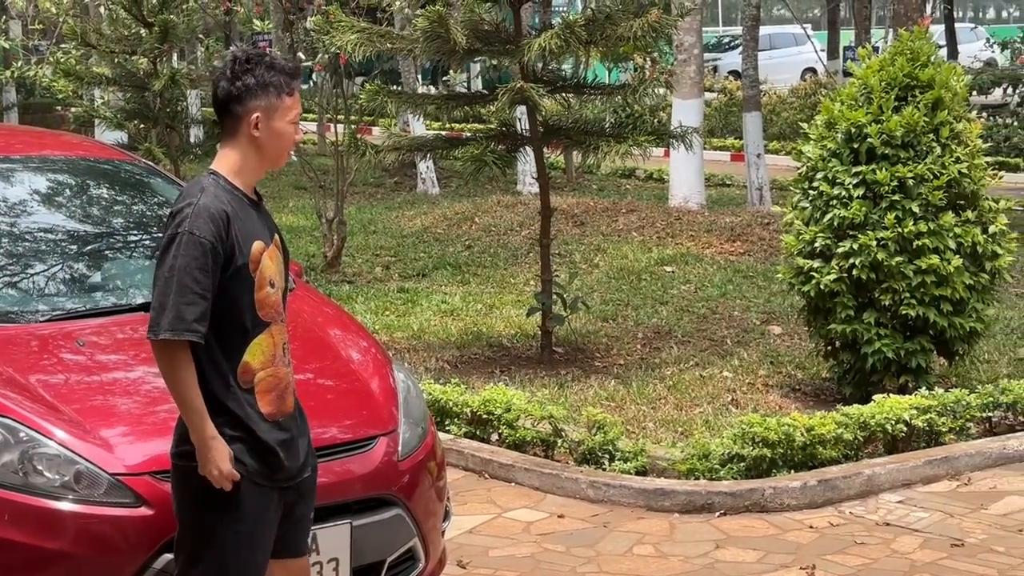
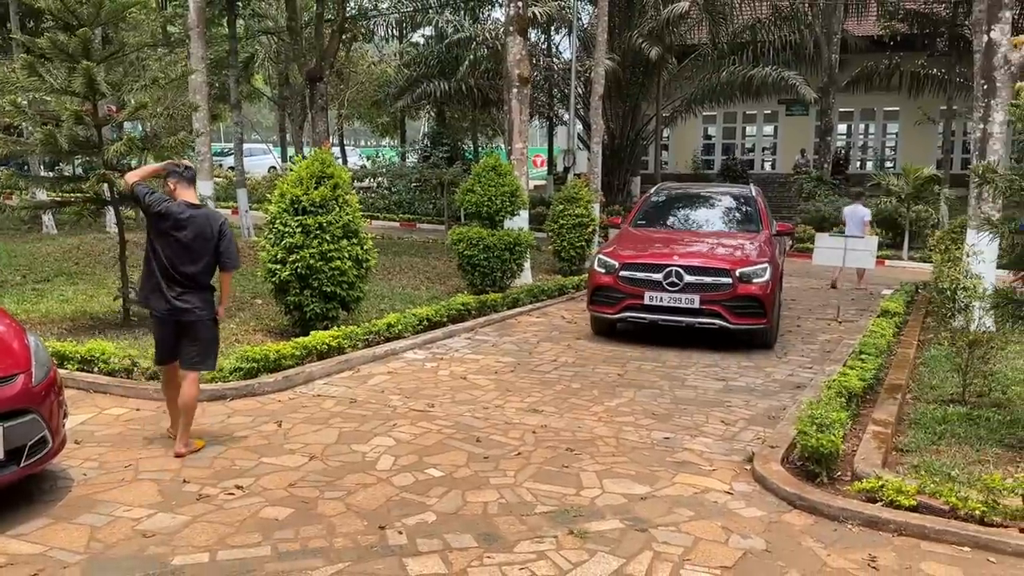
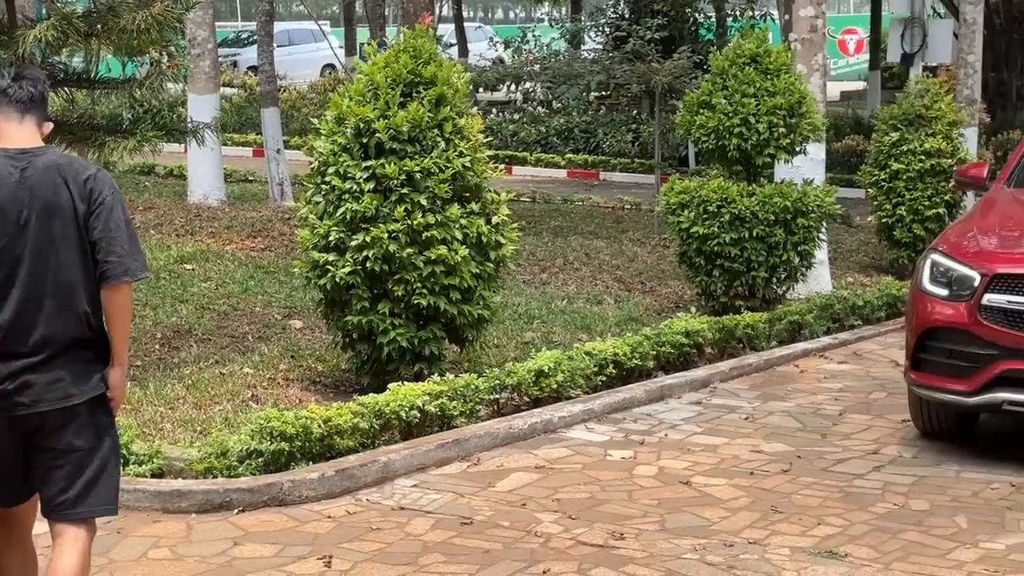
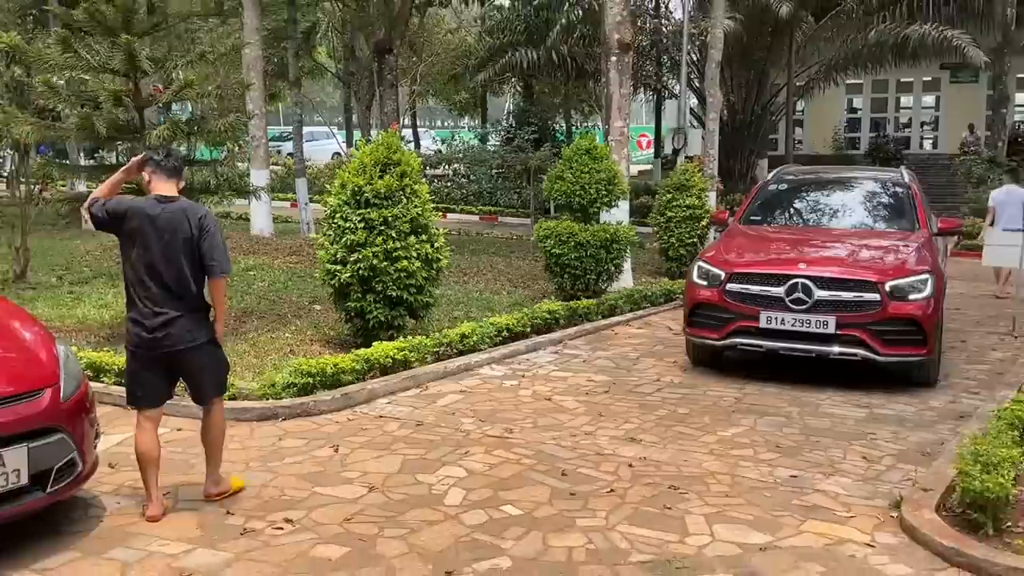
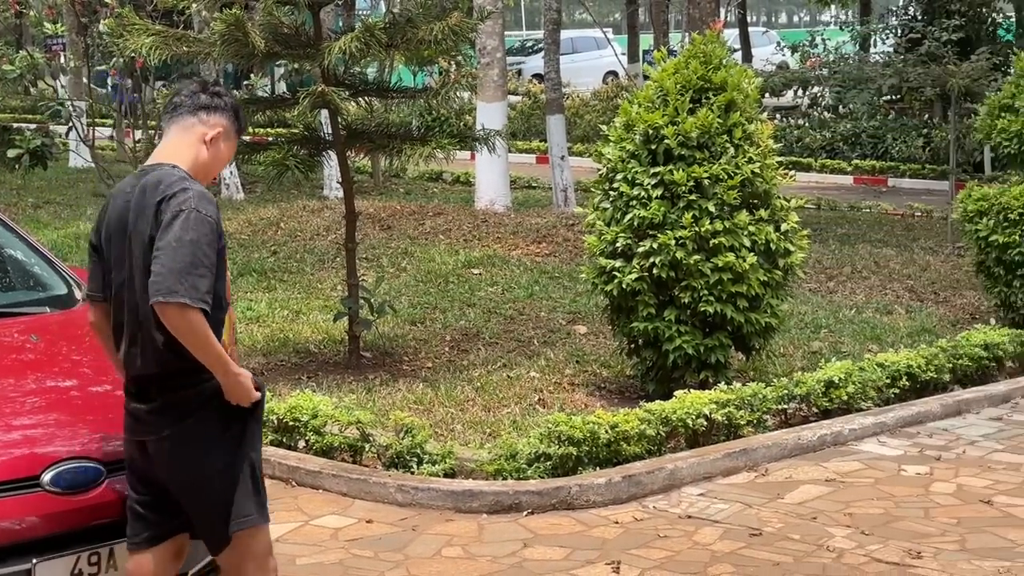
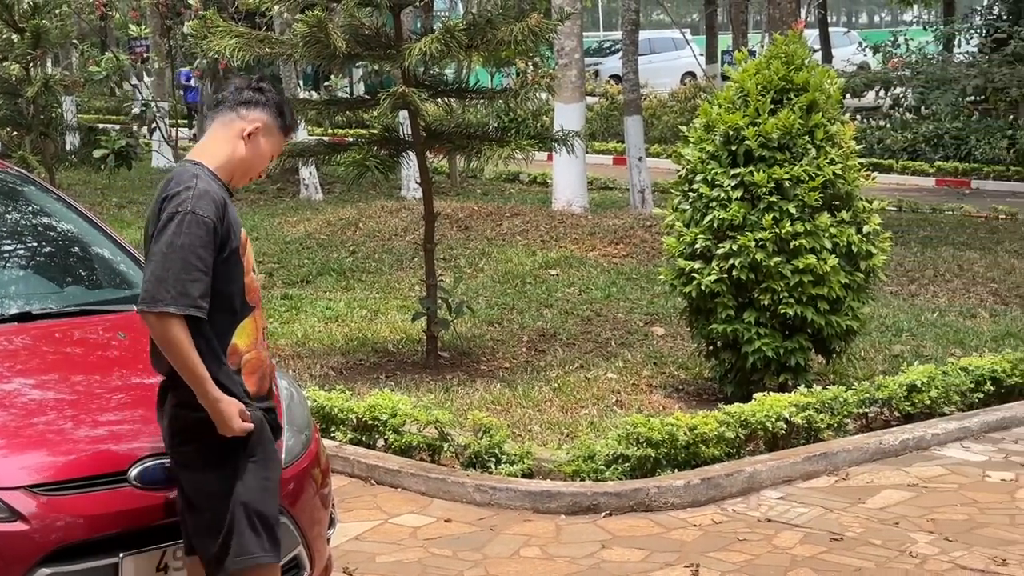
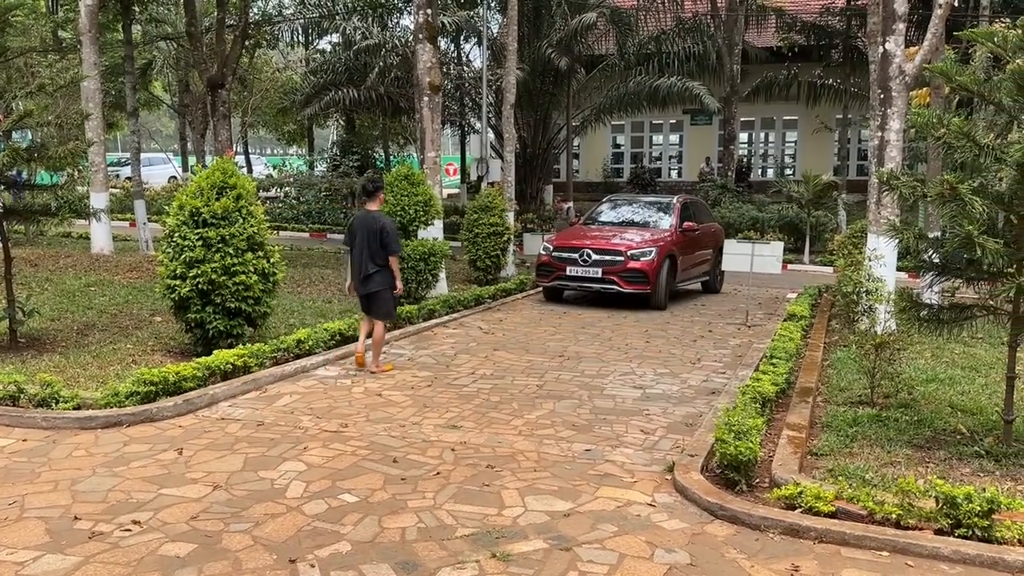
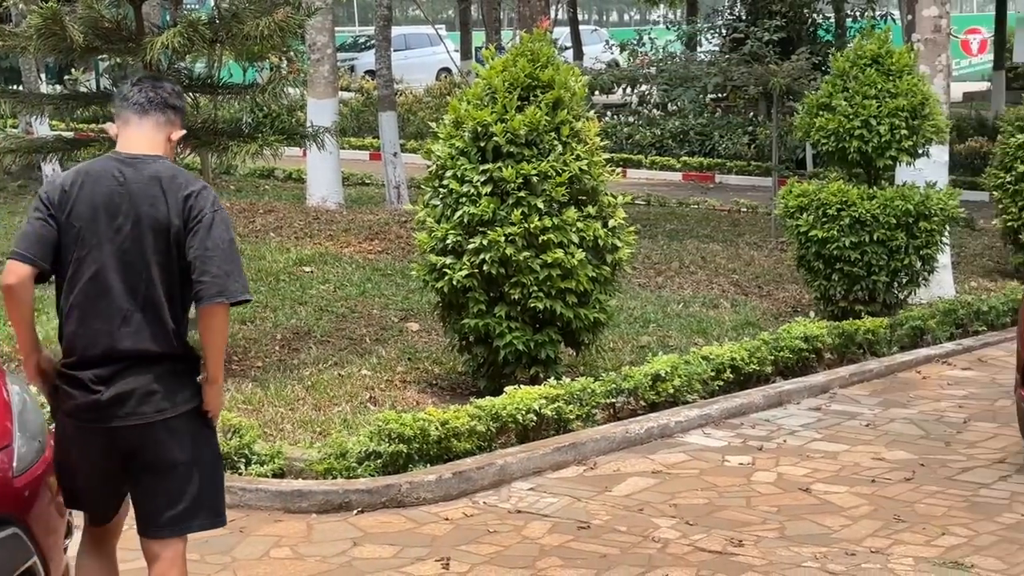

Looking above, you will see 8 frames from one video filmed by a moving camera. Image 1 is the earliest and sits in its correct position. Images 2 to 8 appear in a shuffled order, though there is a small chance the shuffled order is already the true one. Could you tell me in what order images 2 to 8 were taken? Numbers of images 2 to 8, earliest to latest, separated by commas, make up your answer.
6, 5, 8, 3, 4, 2, 7
